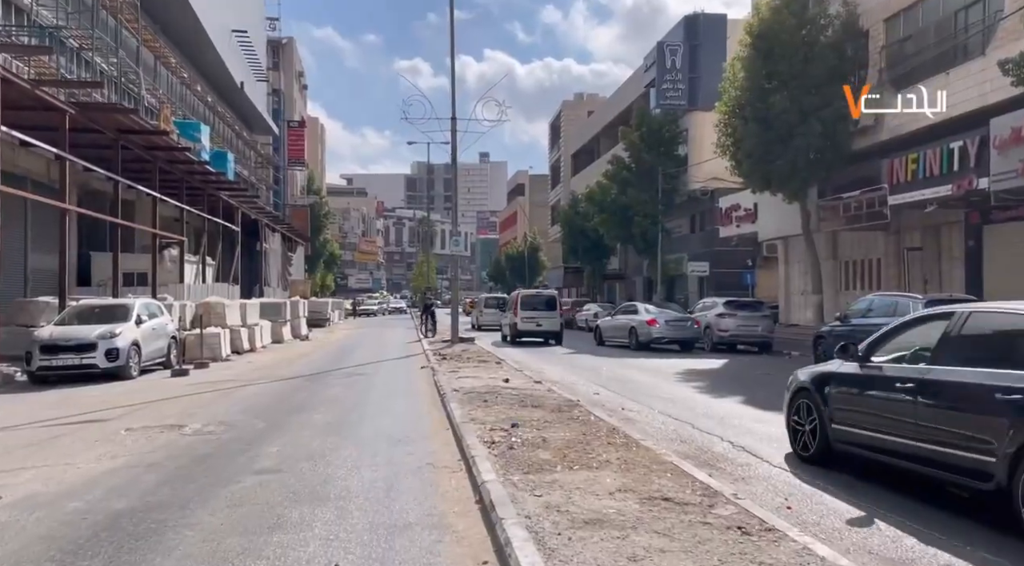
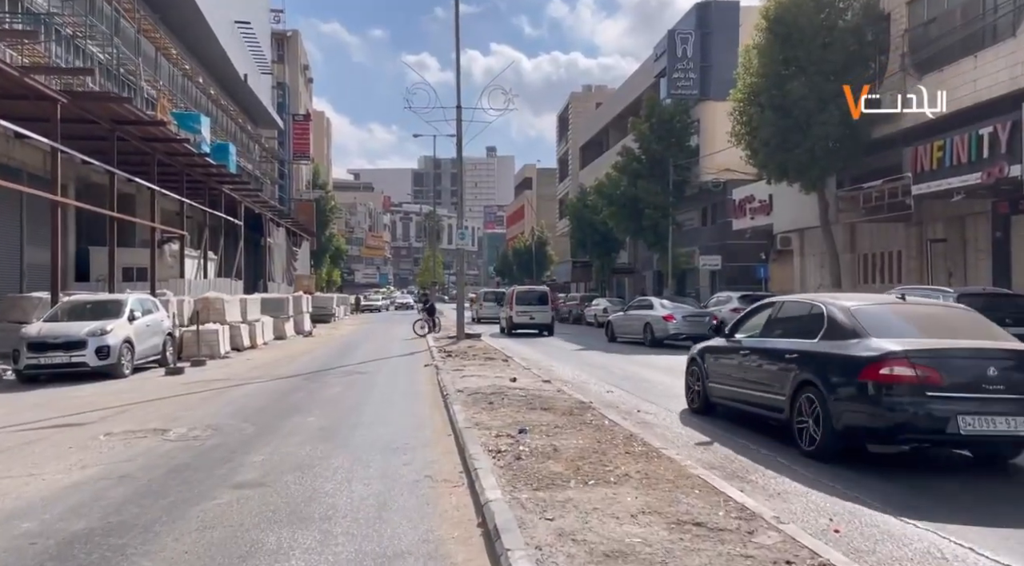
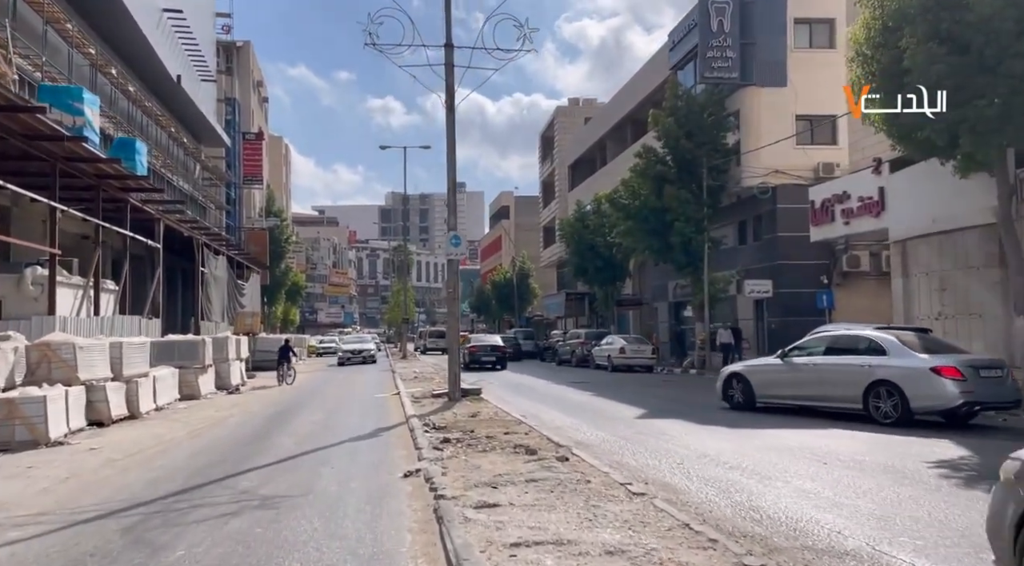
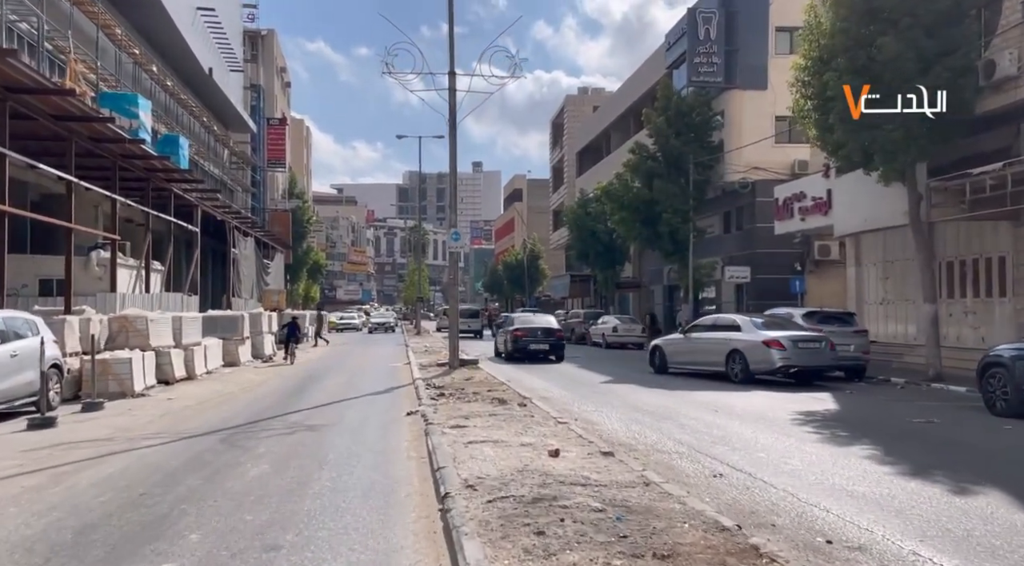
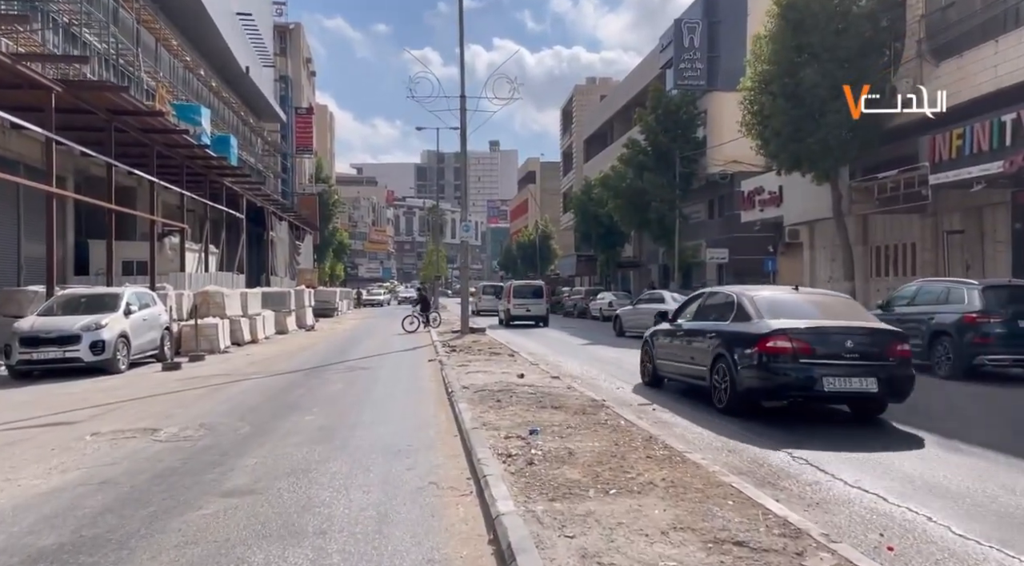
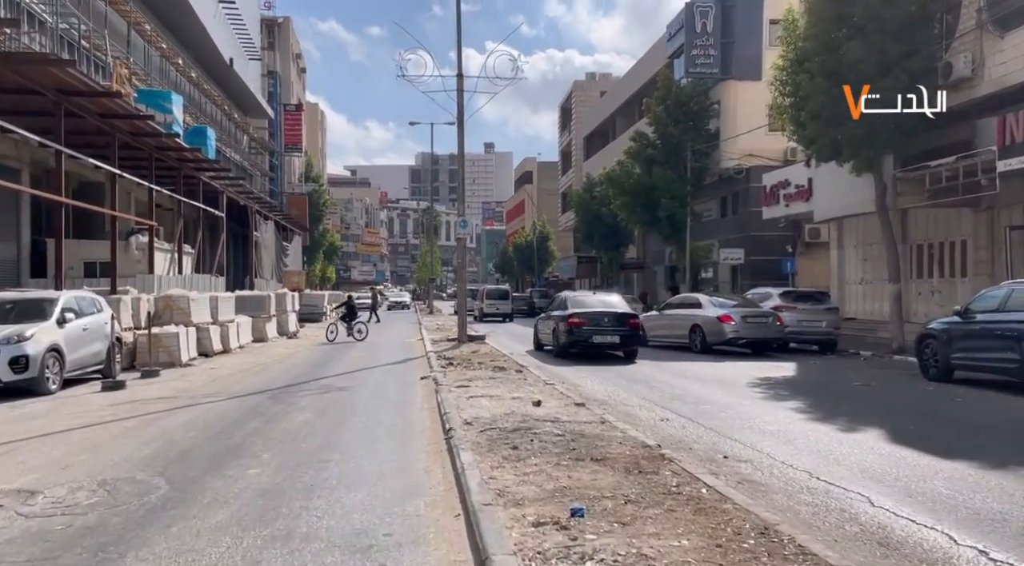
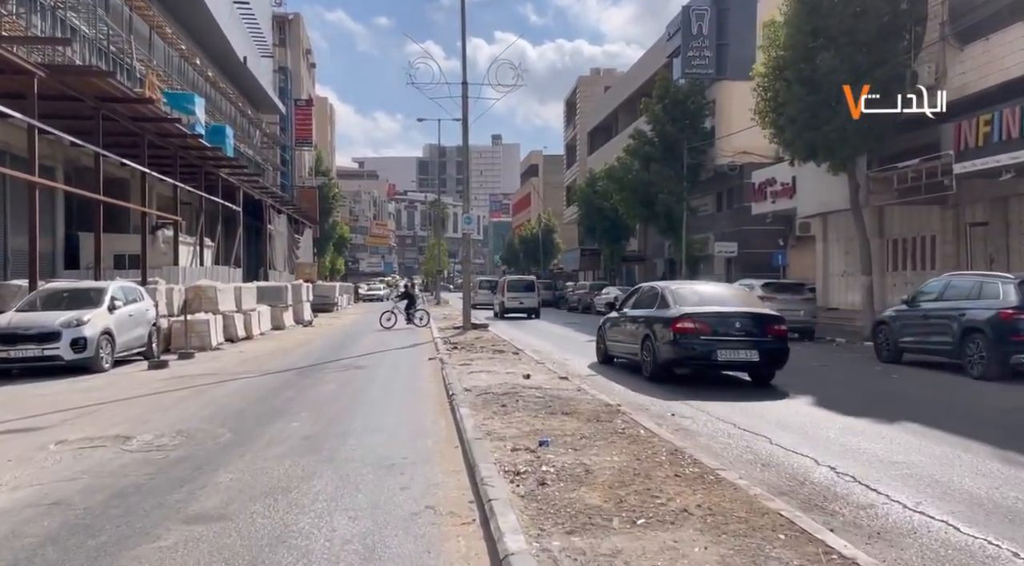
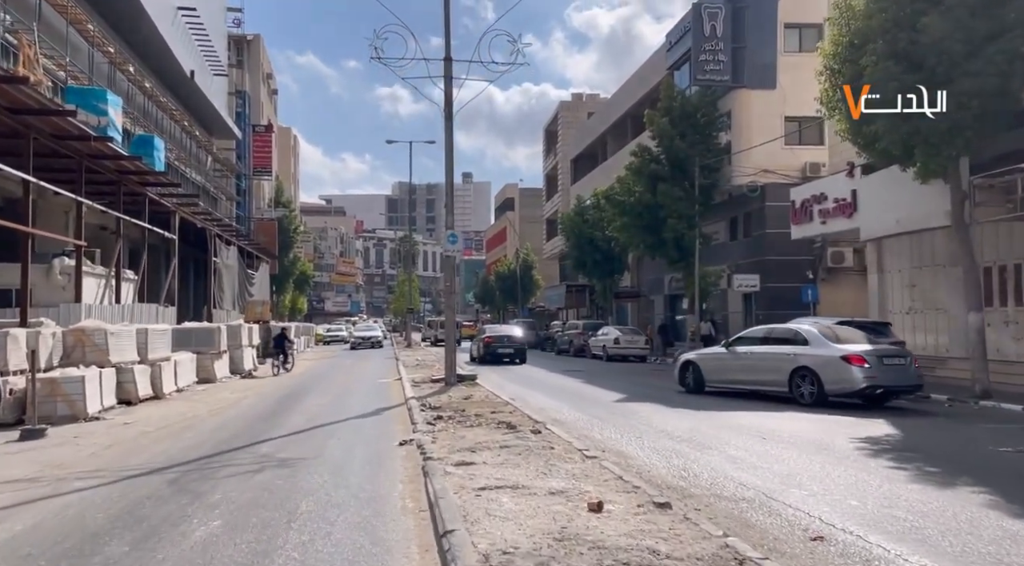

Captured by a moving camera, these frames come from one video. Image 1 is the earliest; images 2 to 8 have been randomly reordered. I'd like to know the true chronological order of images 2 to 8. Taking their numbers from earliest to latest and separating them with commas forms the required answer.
2, 5, 7, 6, 4, 8, 3
